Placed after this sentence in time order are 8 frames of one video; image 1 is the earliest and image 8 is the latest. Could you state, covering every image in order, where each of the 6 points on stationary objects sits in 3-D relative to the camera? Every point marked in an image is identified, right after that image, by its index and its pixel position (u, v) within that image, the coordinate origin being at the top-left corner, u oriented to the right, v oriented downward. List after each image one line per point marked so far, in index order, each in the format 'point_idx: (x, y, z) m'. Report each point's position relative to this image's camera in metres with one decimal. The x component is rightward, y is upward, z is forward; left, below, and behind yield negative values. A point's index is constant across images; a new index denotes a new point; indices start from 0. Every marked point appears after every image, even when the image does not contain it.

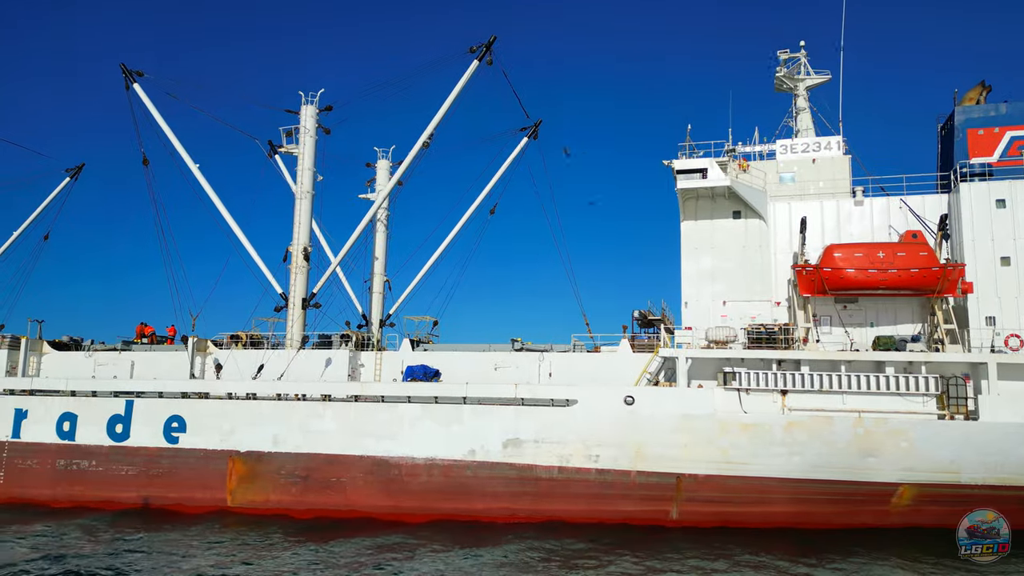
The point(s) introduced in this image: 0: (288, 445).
0: (-4.5, -3.2, +14.5) m
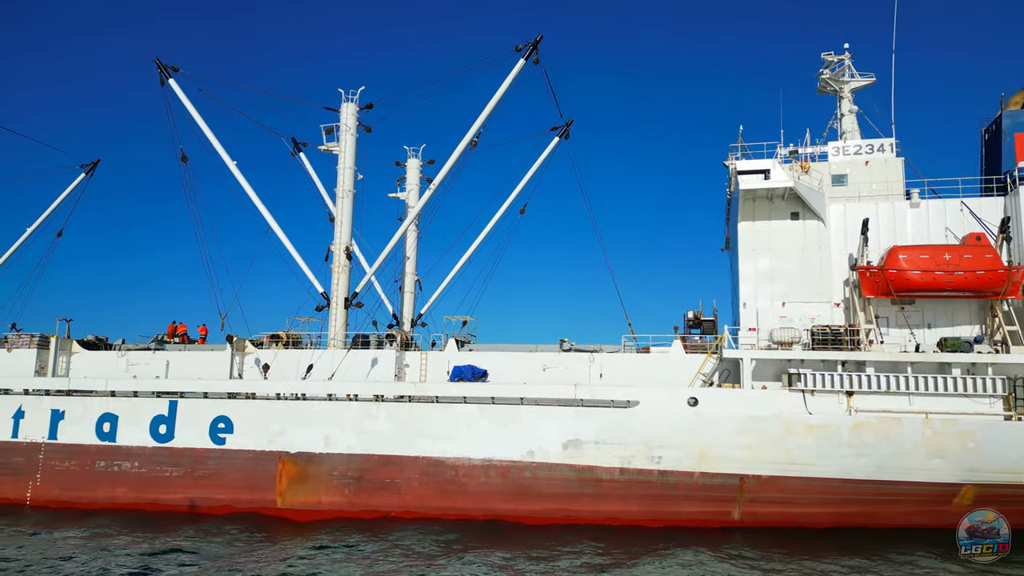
0: (-3.4, -3.1, +14.3) m
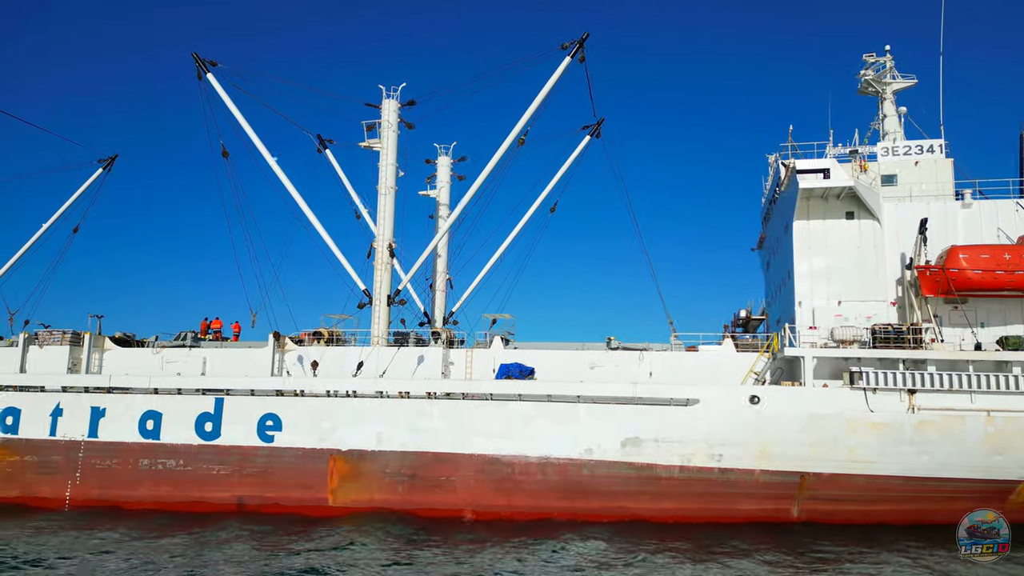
0: (-2.4, -3.1, +14.2) m
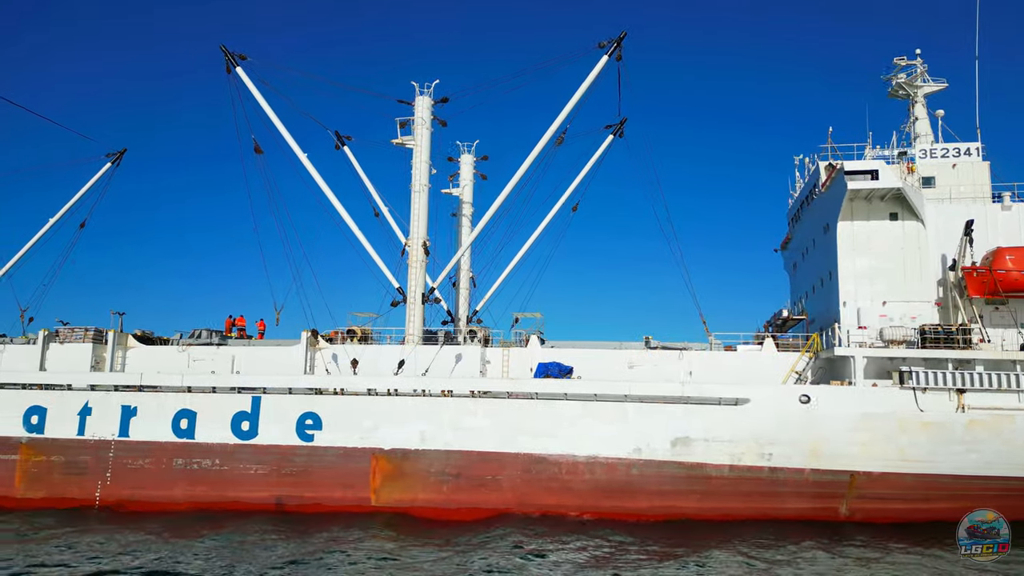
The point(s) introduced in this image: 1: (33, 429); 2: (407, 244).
0: (-1.5, -3.0, +14.1) m
1: (-10.6, -3.1, +15.9) m
2: (-2.5, +1.1, +17.3) m
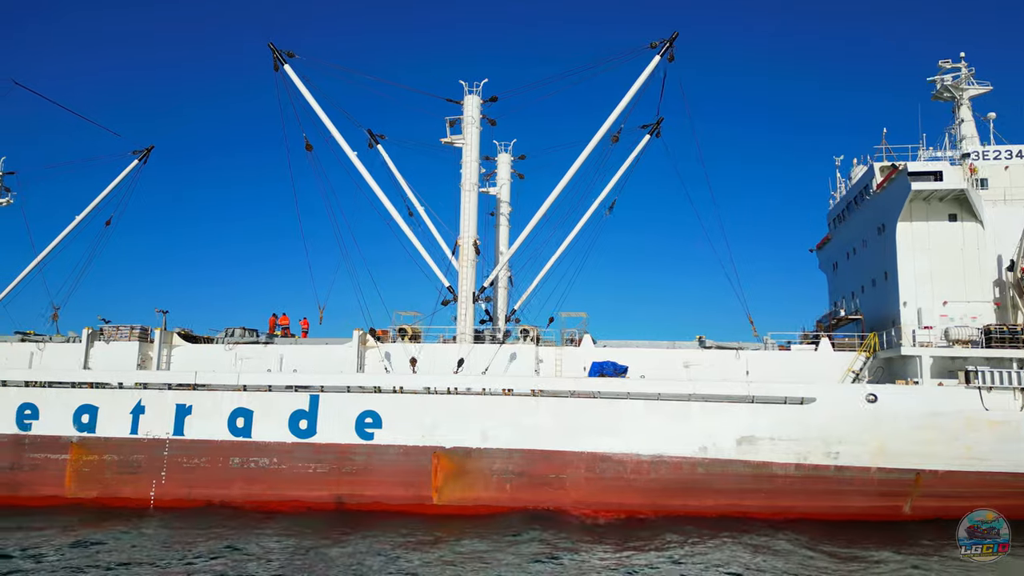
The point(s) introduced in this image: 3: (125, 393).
0: (-0.3, -3.0, +14.1) m
1: (-9.4, -3.1, +15.8) m
2: (-1.3, +1.1, +17.3) m
3: (-8.4, -2.3, +15.7) m
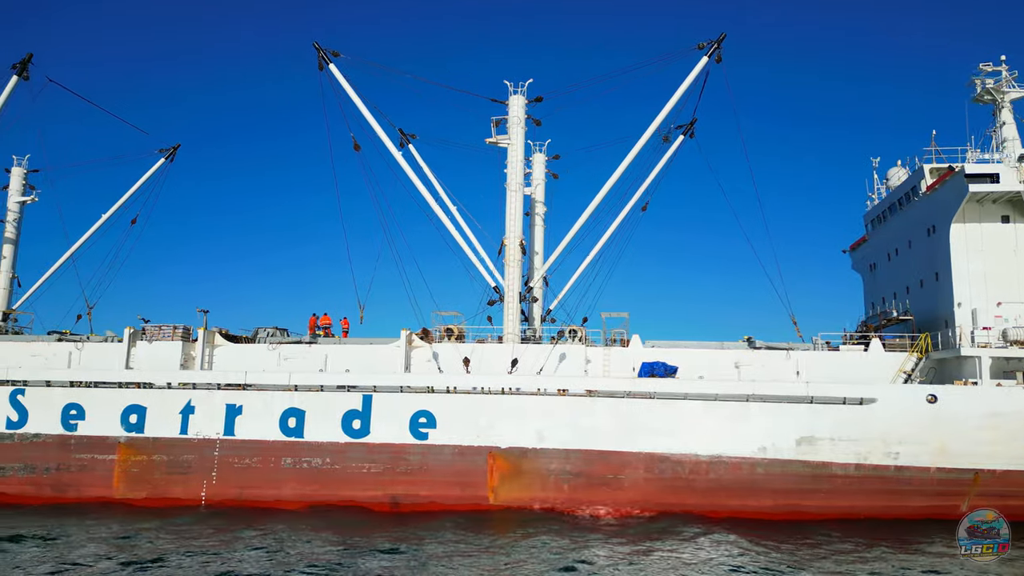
0: (+0.8, -3.0, +14.2) m
1: (-8.3, -3.1, +15.7) m
2: (-0.3, +1.1, +17.3) m
3: (-7.3, -2.3, +15.6) m
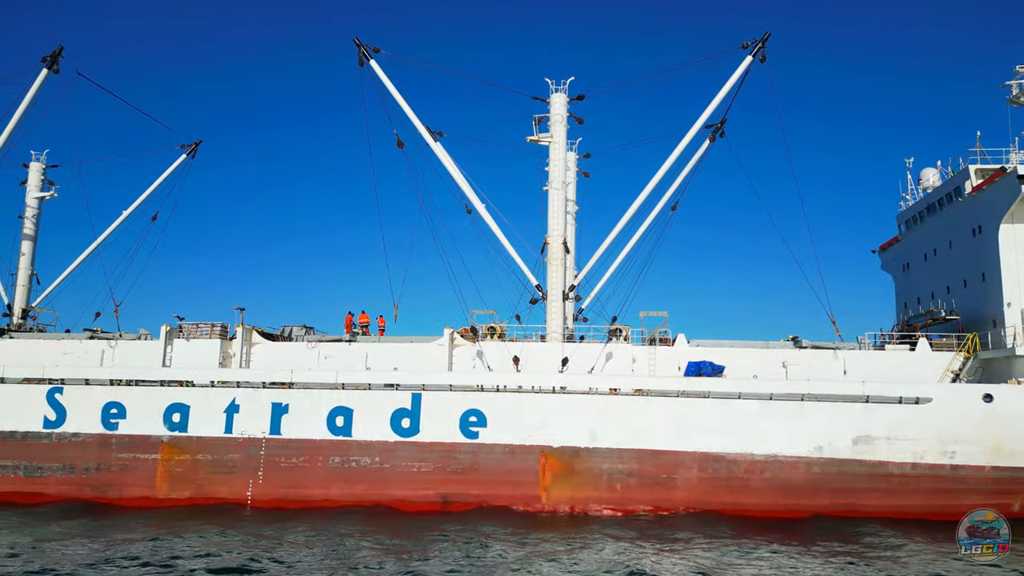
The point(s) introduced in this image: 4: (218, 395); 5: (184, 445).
0: (+1.9, -3.0, +14.1) m
1: (-7.3, -3.0, +15.6) m
2: (+0.7, +1.1, +17.3) m
3: (-6.3, -2.2, +15.5) m
4: (-6.3, -2.3, +15.4) m
5: (-7.0, -3.4, +15.4) m
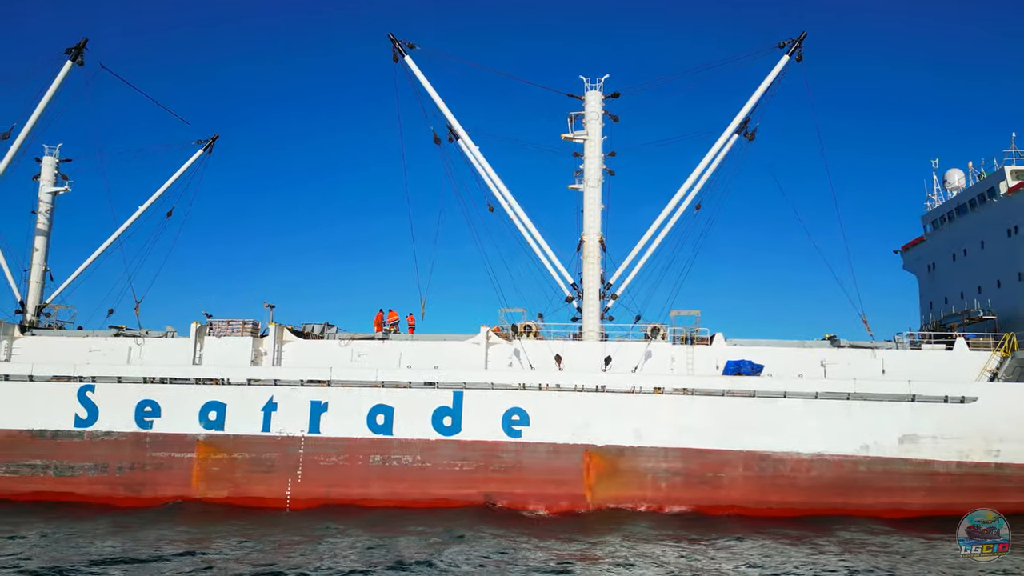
0: (+2.8, -3.0, +14.1) m
1: (-6.4, -2.9, +15.4) m
2: (+1.6, +1.2, +17.2) m
3: (-5.4, -2.1, +15.3) m
4: (-5.4, -2.2, +15.3) m
5: (-6.2, -3.3, +15.3) m
